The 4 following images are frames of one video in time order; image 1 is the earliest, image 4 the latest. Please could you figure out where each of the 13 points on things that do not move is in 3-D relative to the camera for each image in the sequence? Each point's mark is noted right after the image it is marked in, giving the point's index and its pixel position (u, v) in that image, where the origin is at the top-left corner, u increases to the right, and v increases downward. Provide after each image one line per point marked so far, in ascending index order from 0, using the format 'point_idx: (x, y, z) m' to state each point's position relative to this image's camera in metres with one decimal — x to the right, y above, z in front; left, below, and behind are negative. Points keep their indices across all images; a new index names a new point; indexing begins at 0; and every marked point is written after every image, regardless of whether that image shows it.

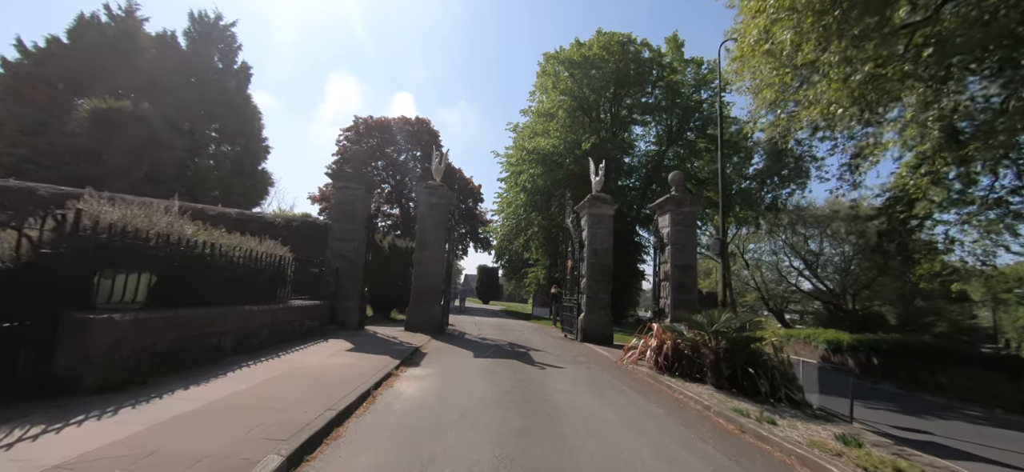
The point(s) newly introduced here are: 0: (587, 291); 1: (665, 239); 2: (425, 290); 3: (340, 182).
0: (+2.1, -1.6, +11.2) m
1: (+4.3, -0.1, +11.0) m
2: (-2.5, -1.6, +11.0) m
3: (-4.5, +1.4, +10.3) m
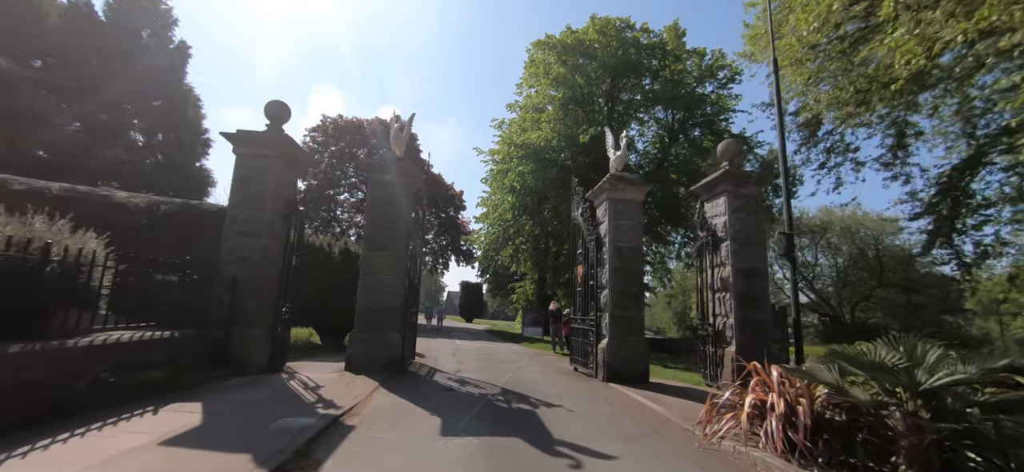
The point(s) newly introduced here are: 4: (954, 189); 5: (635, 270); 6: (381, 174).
0: (+1.9, -1.4, +7.9) m
1: (+4.1, +0.1, +7.8) m
2: (-2.6, -1.4, +7.5) m
3: (-4.6, +1.5, +6.8) m
4: (+17.7, +1.9, +15.8) m
5: (+2.5, -0.7, +8.1) m
6: (-2.7, +1.3, +8.1) m
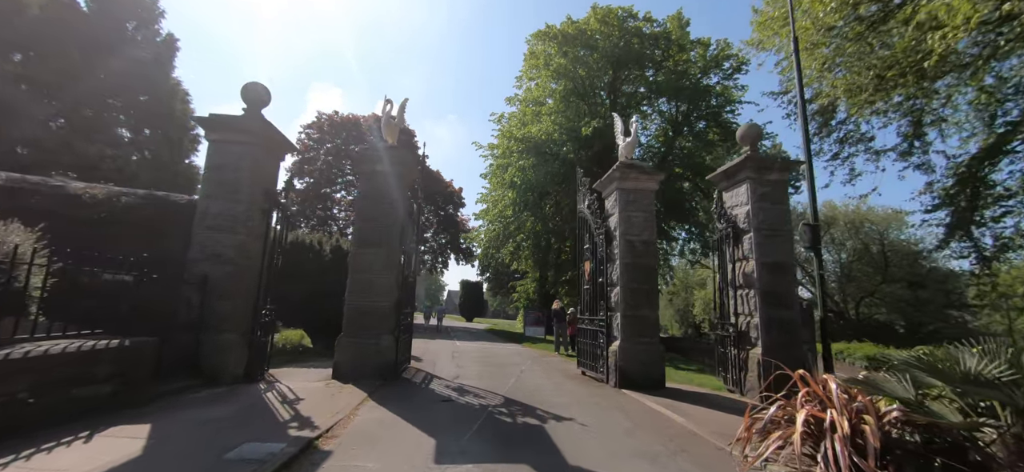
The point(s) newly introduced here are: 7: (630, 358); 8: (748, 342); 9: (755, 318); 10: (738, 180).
0: (+2.0, -1.3, +7.2) m
1: (+4.2, +0.2, +7.2) m
2: (-2.5, -1.3, +6.8) m
3: (-4.6, +1.6, +6.2) m
4: (+17.7, +2.2, +15.1) m
5: (+2.6, -0.6, +7.4) m
6: (-2.6, +1.4, +7.4) m
7: (+2.1, -2.2, +7.1) m
8: (+4.1, -1.8, +6.9) m
9: (+4.1, -1.4, +6.8) m
10: (+4.2, +1.0, +7.4) m
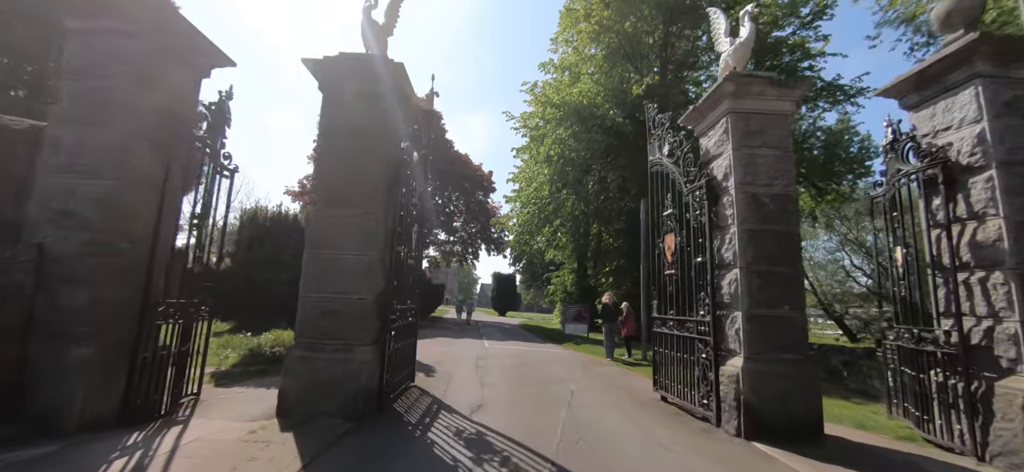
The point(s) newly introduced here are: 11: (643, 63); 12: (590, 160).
0: (+2.6, -0.7, +4.4) m
1: (+4.7, +0.8, +4.1) m
2: (-2.0, -0.8, +4.3) m
3: (-4.1, +2.1, +3.8) m
4: (+18.8, +3.0, +10.9) m
5: (+3.1, 0.0, +4.5) m
6: (-2.1, +1.9, +4.9) m
7: (+2.7, -1.6, +4.2) m
8: (+4.6, -1.3, +3.9) m
9: (+4.7, -0.8, +3.7) m
10: (+4.7, +1.6, +4.3) m
11: (+6.5, +8.6, +19.6) m
12: (+3.4, +3.5, +17.7) m
